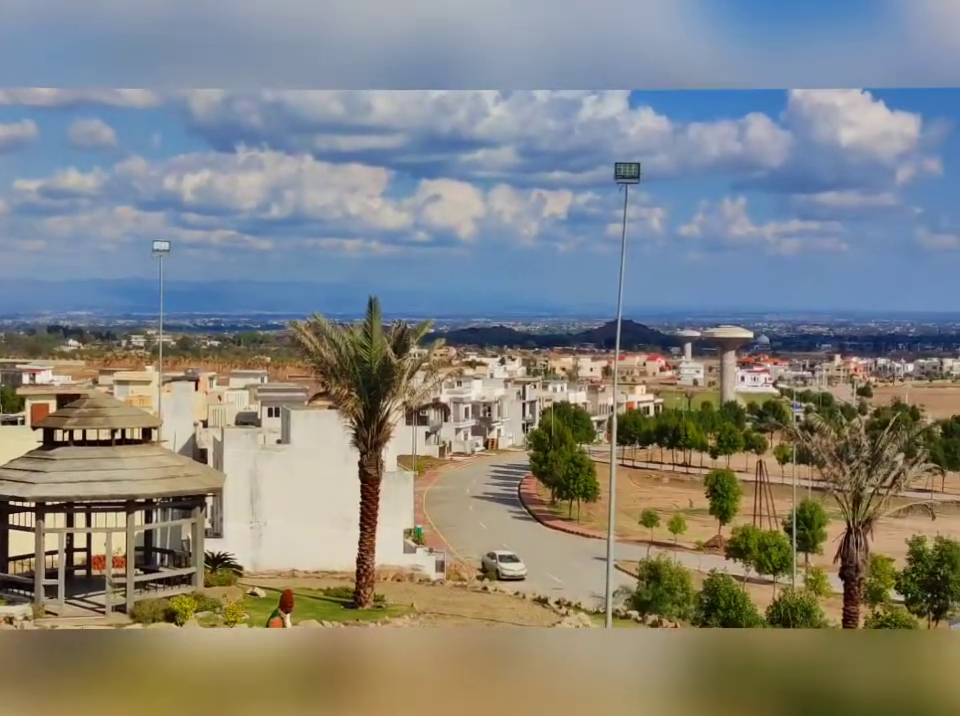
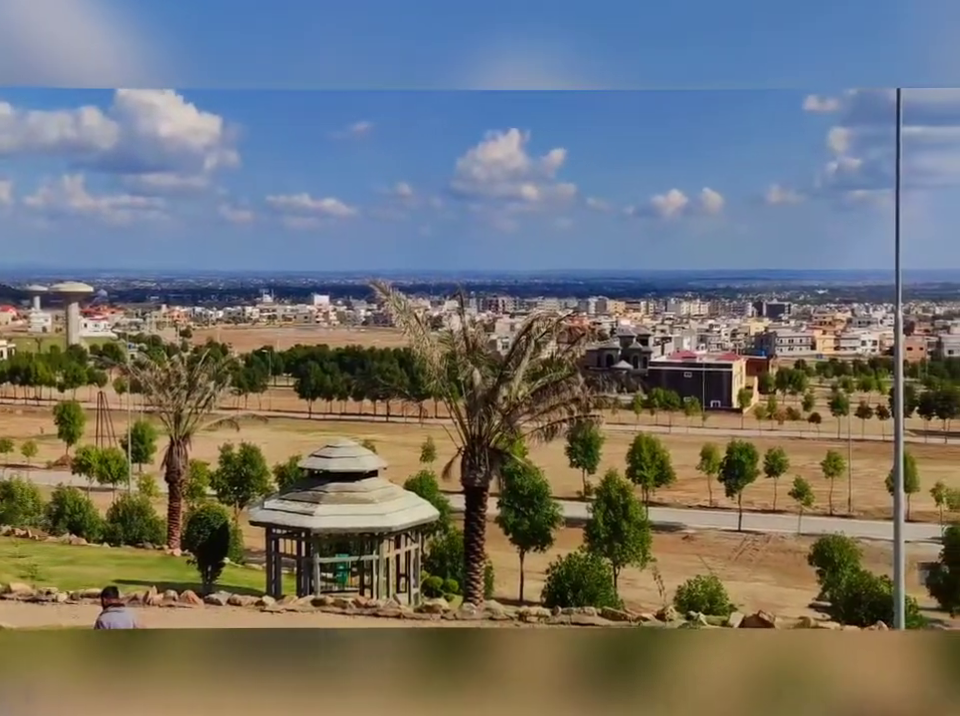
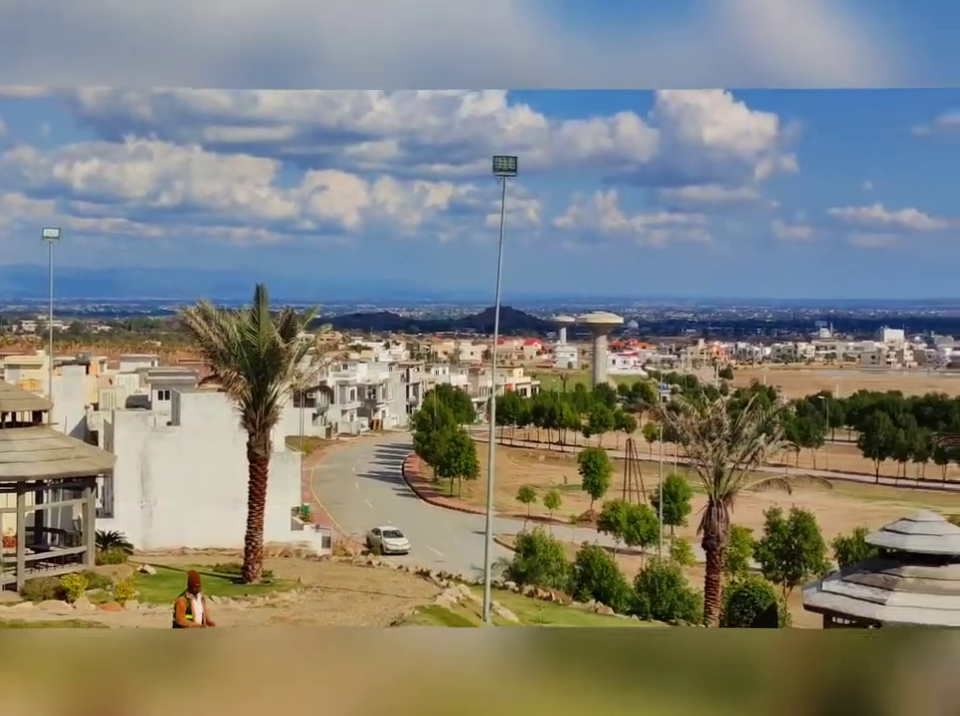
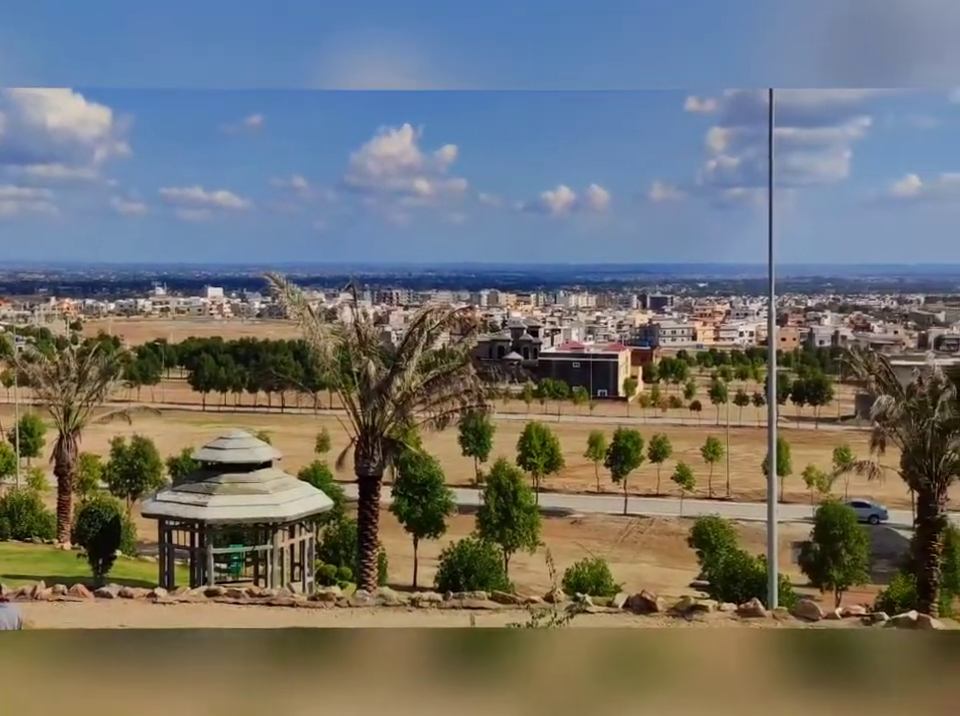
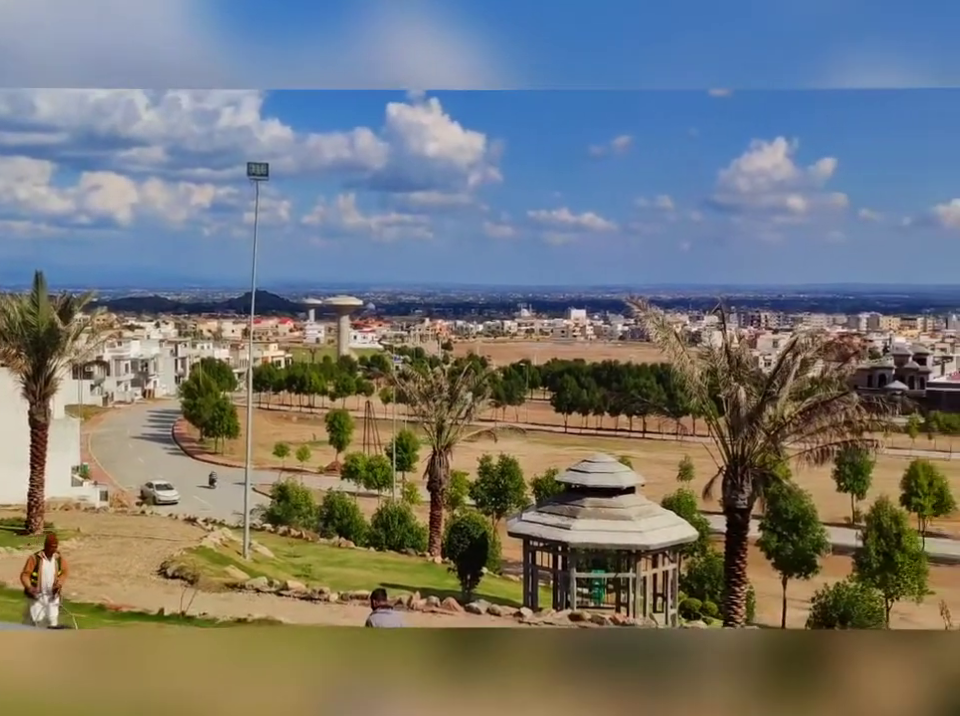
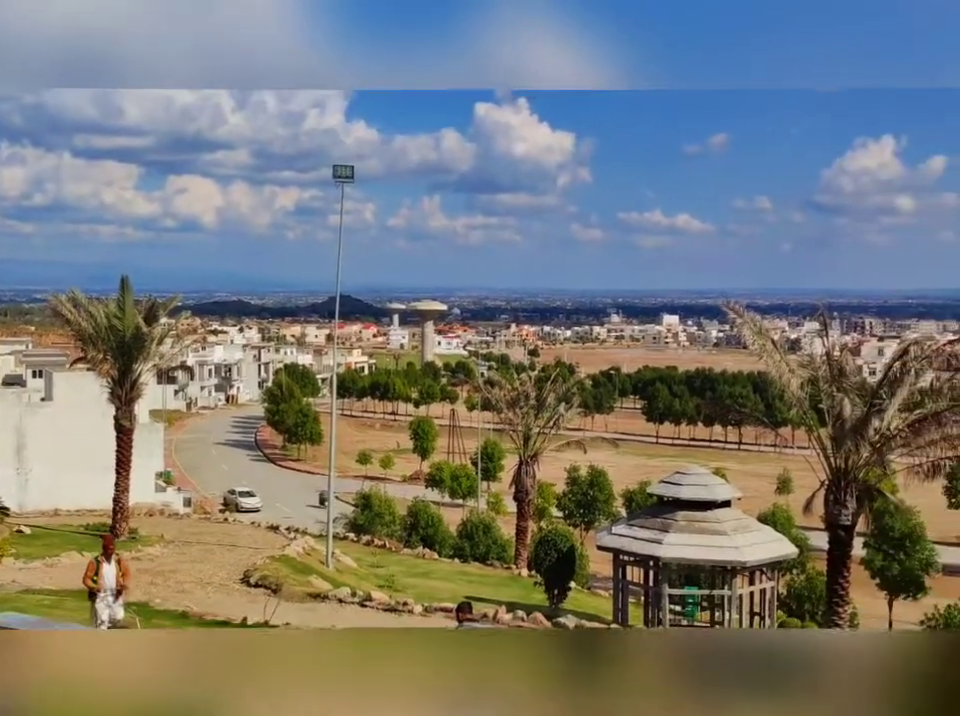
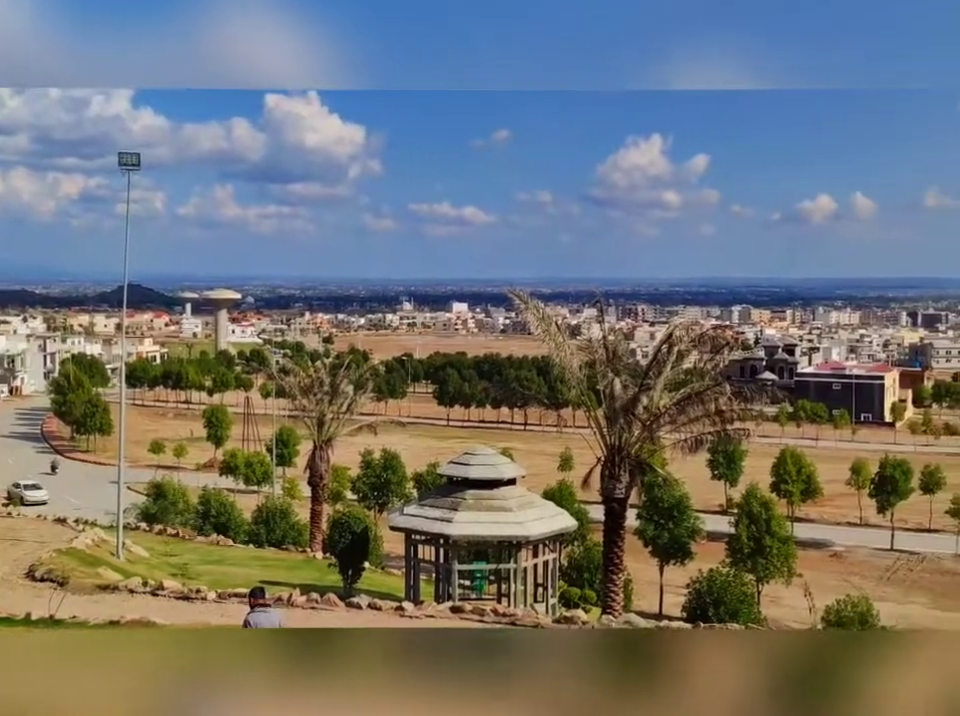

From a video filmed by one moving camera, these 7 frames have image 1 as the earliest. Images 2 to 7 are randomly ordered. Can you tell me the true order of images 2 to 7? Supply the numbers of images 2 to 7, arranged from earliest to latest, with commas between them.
3, 6, 5, 7, 2, 4
